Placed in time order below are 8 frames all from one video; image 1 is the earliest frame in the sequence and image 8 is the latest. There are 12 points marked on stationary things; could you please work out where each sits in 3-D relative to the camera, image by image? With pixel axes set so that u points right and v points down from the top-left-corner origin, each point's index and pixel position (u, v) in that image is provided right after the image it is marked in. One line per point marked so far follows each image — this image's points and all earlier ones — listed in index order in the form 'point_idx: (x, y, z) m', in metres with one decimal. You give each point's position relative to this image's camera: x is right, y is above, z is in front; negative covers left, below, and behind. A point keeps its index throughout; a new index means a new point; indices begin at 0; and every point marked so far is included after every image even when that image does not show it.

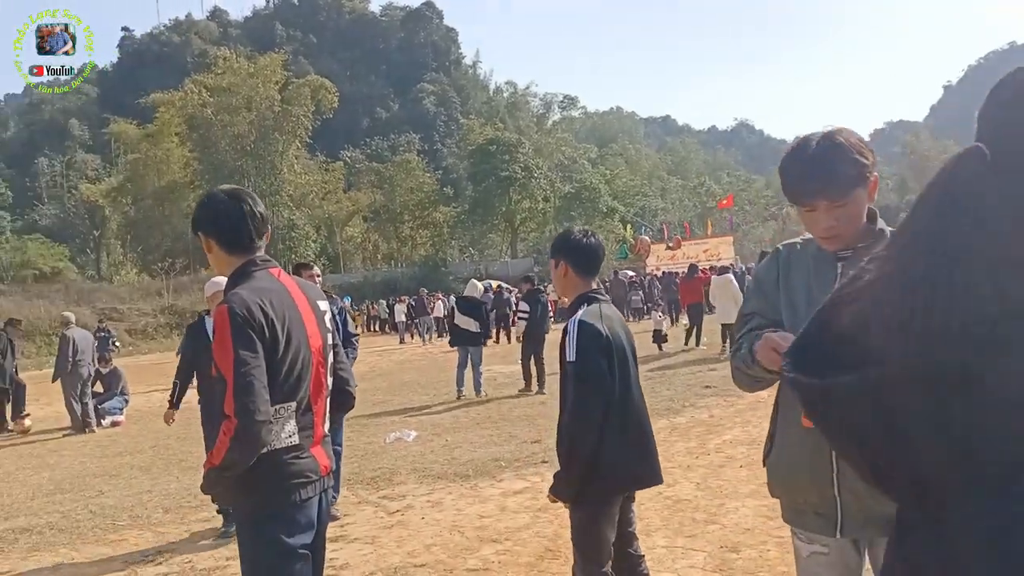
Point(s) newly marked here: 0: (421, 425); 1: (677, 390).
0: (-1.2, -1.7, +10.7) m
1: (+2.4, -1.5, +12.3) m
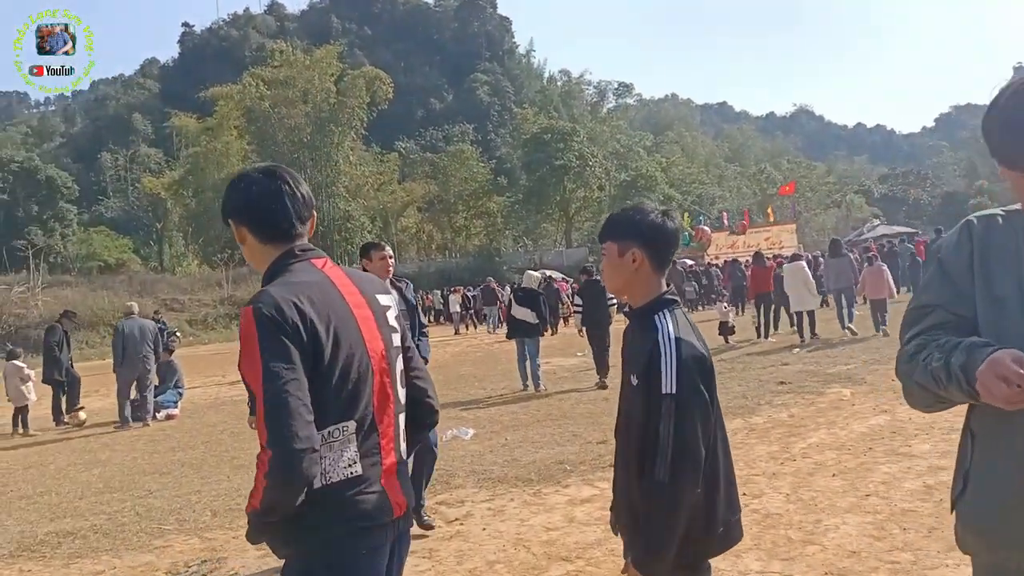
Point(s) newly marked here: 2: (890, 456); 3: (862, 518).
0: (-0.4, -1.6, +10.2) m
1: (+3.3, -1.4, +11.6) m
2: (+3.1, -1.4, +6.8) m
3: (+2.2, -1.5, +5.3) m
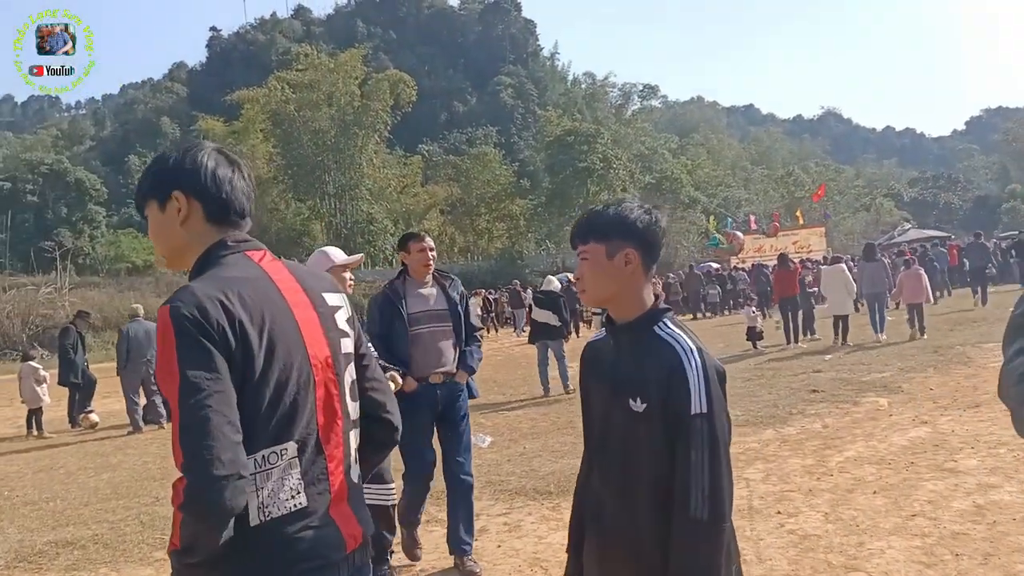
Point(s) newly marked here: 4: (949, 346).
0: (-0.2, -1.7, +9.9) m
1: (+3.6, -1.4, +11.2) m
2: (+3.2, -1.4, +6.3) m
3: (+2.3, -1.5, +4.8) m
4: (+7.7, -1.0, +14.7) m
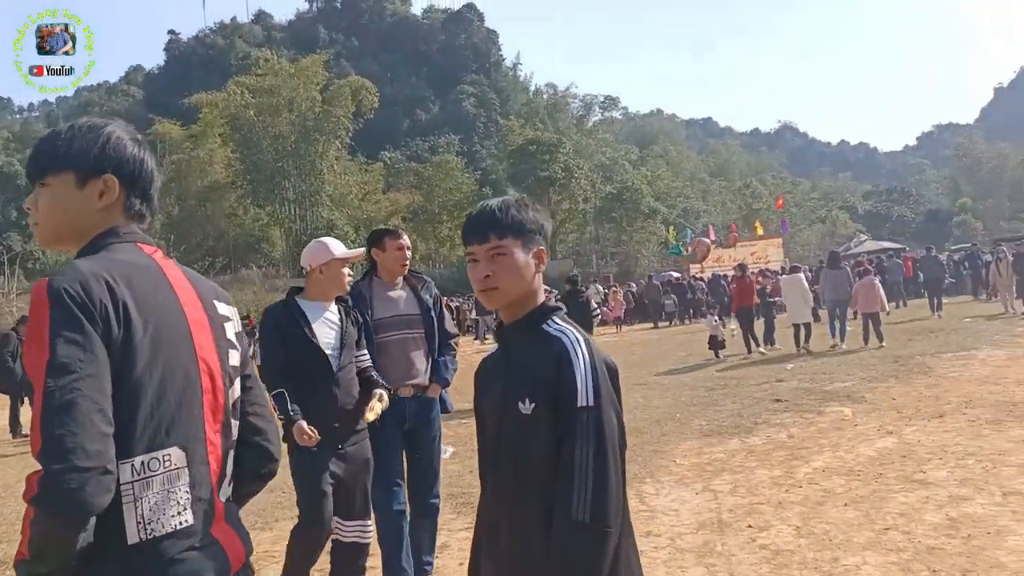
0: (-0.6, -1.7, +9.6) m
1: (+3.1, -1.5, +11.1) m
2: (+2.9, -1.5, +6.2) m
3: (+2.1, -1.5, +4.7) m
4: (+7.0, -1.2, +14.8) m
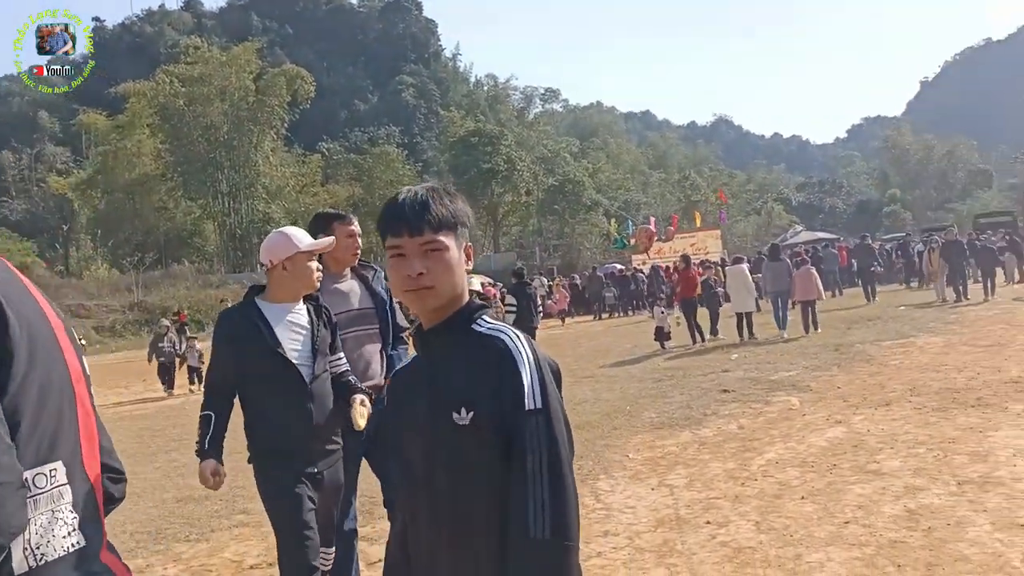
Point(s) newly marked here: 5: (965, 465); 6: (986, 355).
0: (-1.2, -1.7, +9.3) m
1: (+2.4, -1.4, +11.0) m
2: (+2.6, -1.4, +6.2) m
3: (+1.9, -1.5, +4.6) m
4: (+6.1, -1.0, +15.0) m
5: (+3.3, -1.3, +6.1) m
6: (+6.9, -1.0, +12.1) m
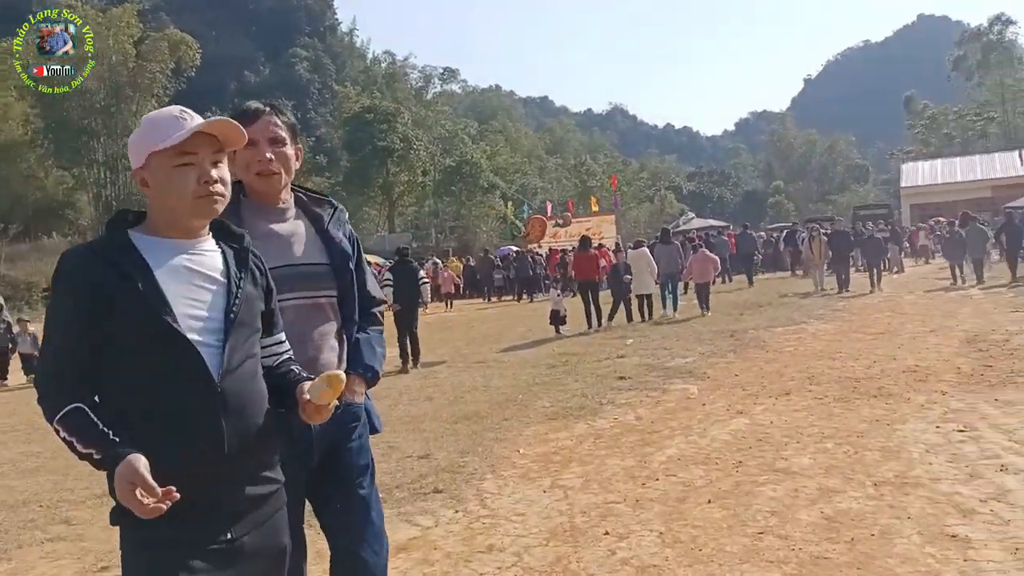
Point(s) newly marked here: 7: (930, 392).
0: (-2.4, -1.4, +8.3) m
1: (+0.9, -1.2, +10.5) m
2: (+1.7, -1.3, +5.7) m
3: (+1.2, -1.4, +4.0) m
4: (+4.1, -0.7, +14.8) m
5: (+2.5, -1.2, +5.7) m
6: (+5.3, -0.8, +12.0) m
7: (+4.0, -1.0, +8.1) m
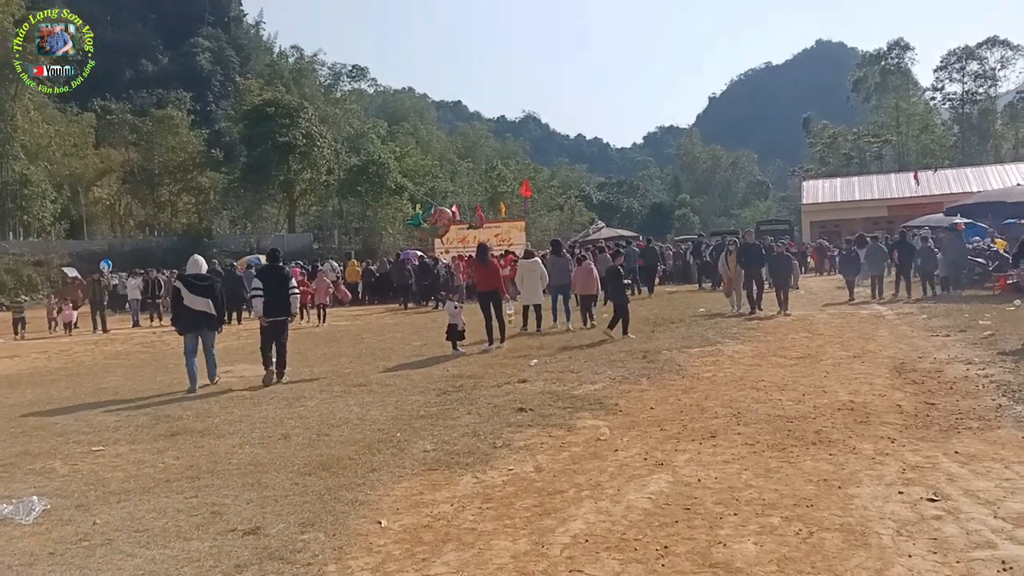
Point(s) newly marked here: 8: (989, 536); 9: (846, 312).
0: (-3.4, -1.5, +6.4) m
1: (-0.3, -1.4, +8.9) m
2: (+1.0, -1.4, +4.2) m
3: (+0.6, -1.5, +2.5) m
4: (+2.3, -1.0, +13.6) m
5: (+1.7, -1.4, +4.3) m
6: (+3.8, -1.1, +10.9) m
7: (+3.0, -1.3, +6.9) m
8: (+2.6, -1.4, +4.5) m
9: (+7.8, -0.6, +19.4) m
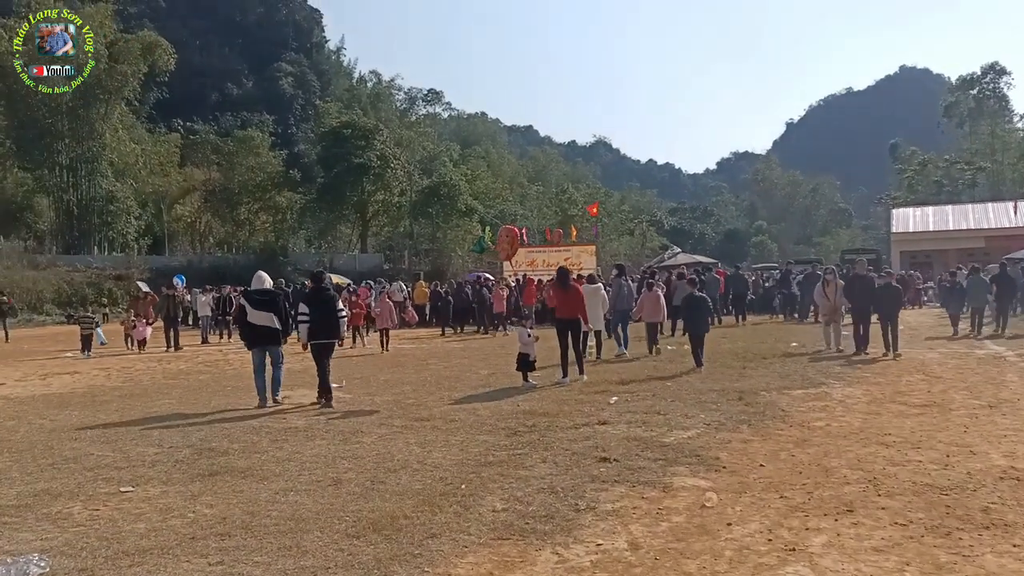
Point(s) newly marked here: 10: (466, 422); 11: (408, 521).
0: (-2.9, -1.6, +5.4) m
1: (+0.4, -1.6, +7.7) m
2: (+1.4, -1.6, +2.9) m
3: (+0.9, -1.6, +1.2) m
4: (+3.5, -1.5, +12.1) m
5: (+2.1, -1.6, +2.9) m
6: (+4.7, -1.5, +9.4) m
7: (+3.6, -1.5, +5.4) m
8: (+3.0, -1.6, +3.1) m
9: (+9.4, -1.3, +17.5) m
10: (-0.6, -1.6, +9.9) m
11: (-0.8, -1.7, +5.9) m
